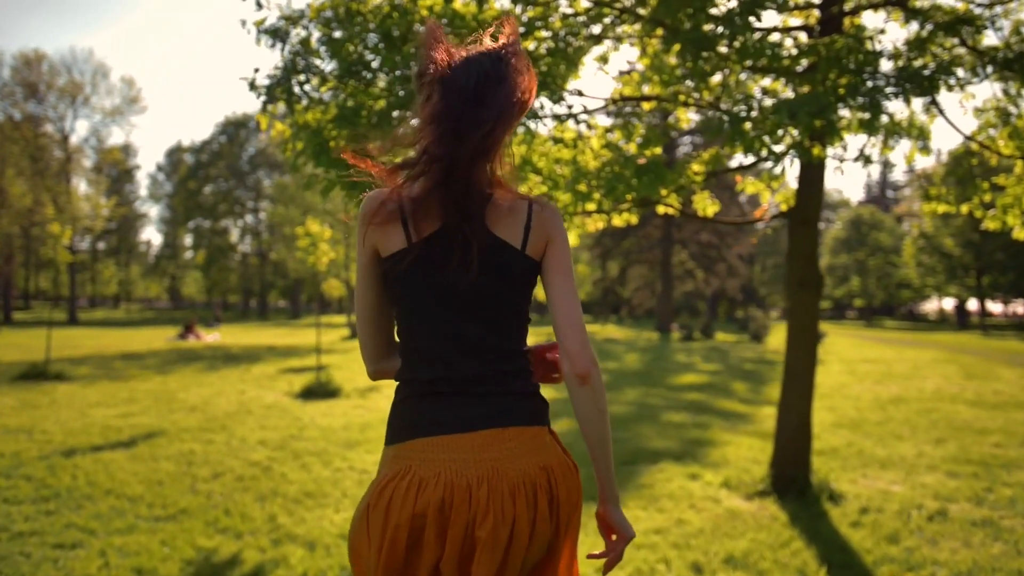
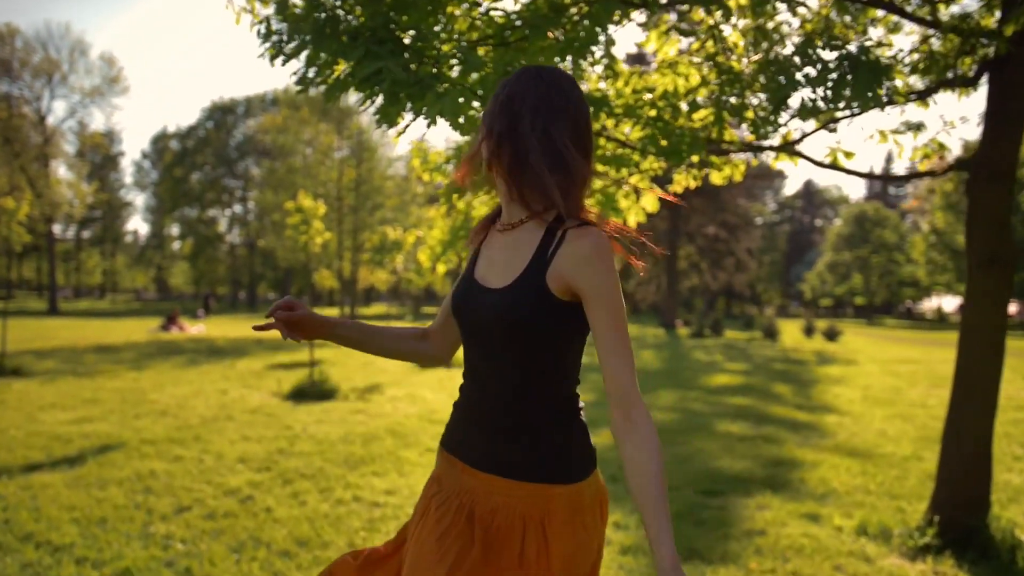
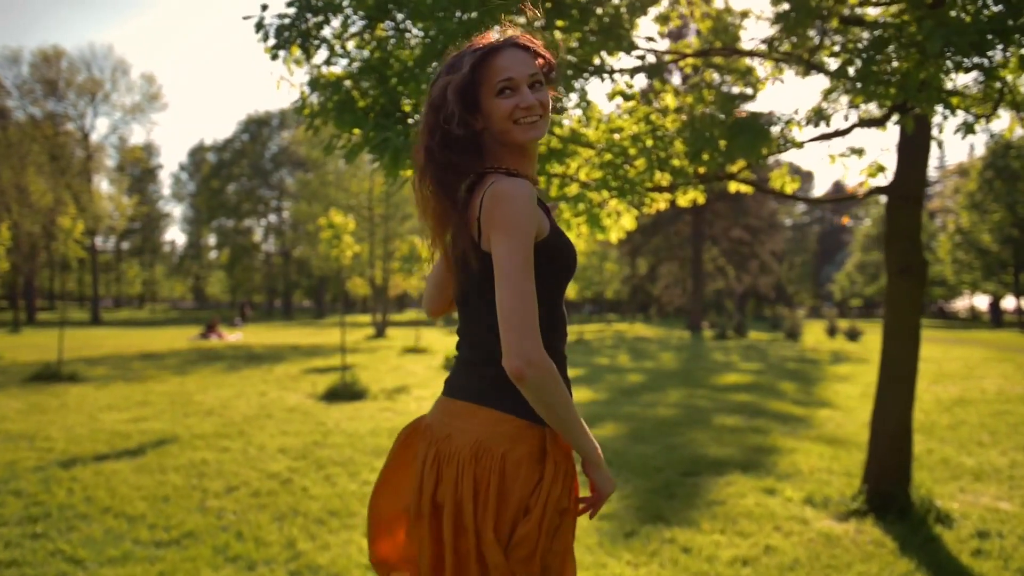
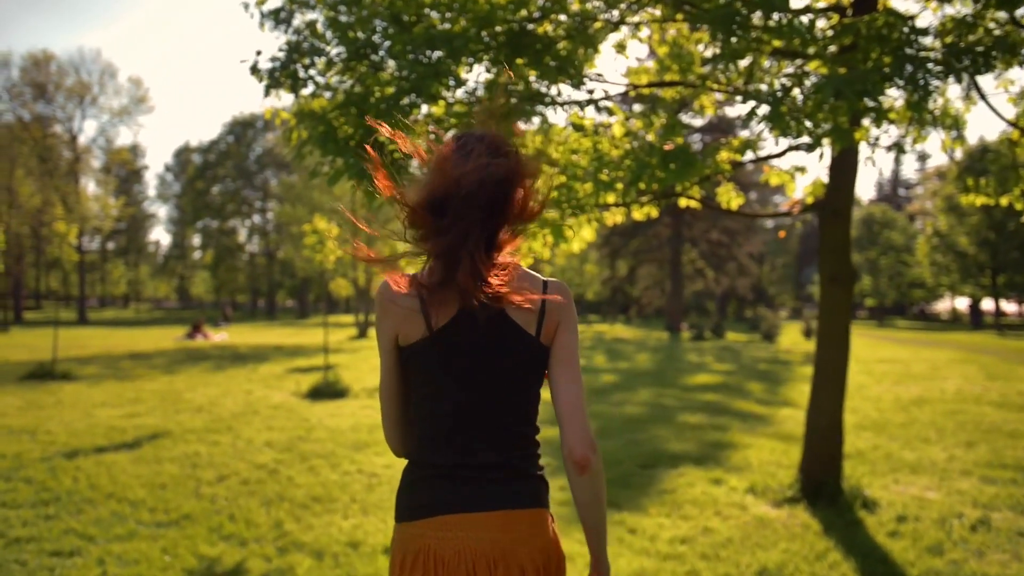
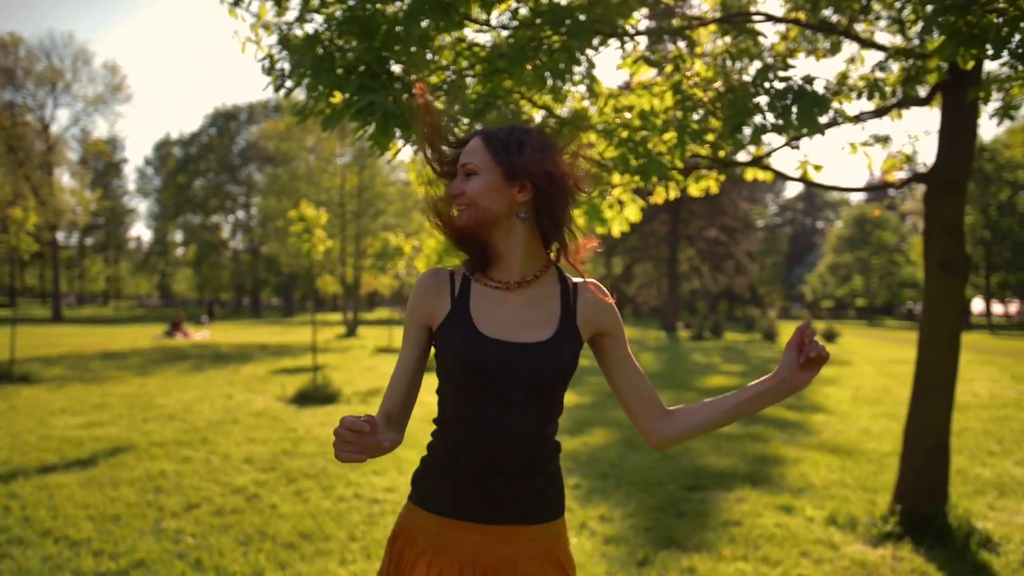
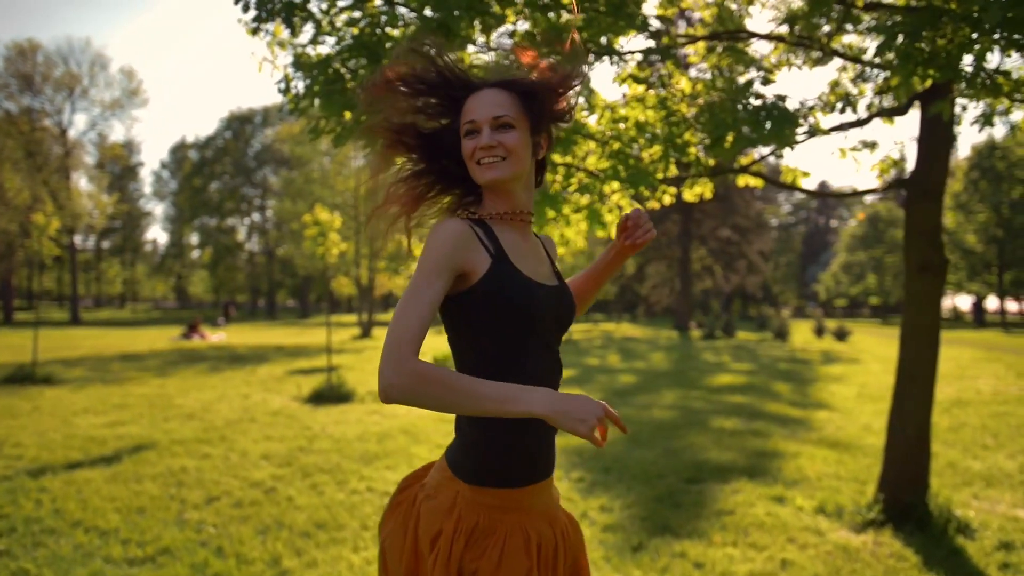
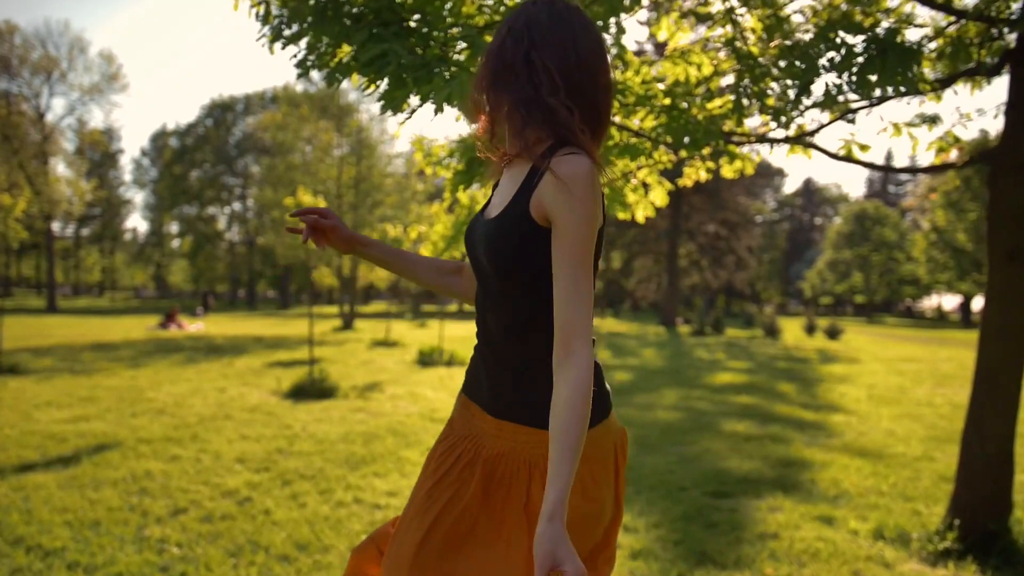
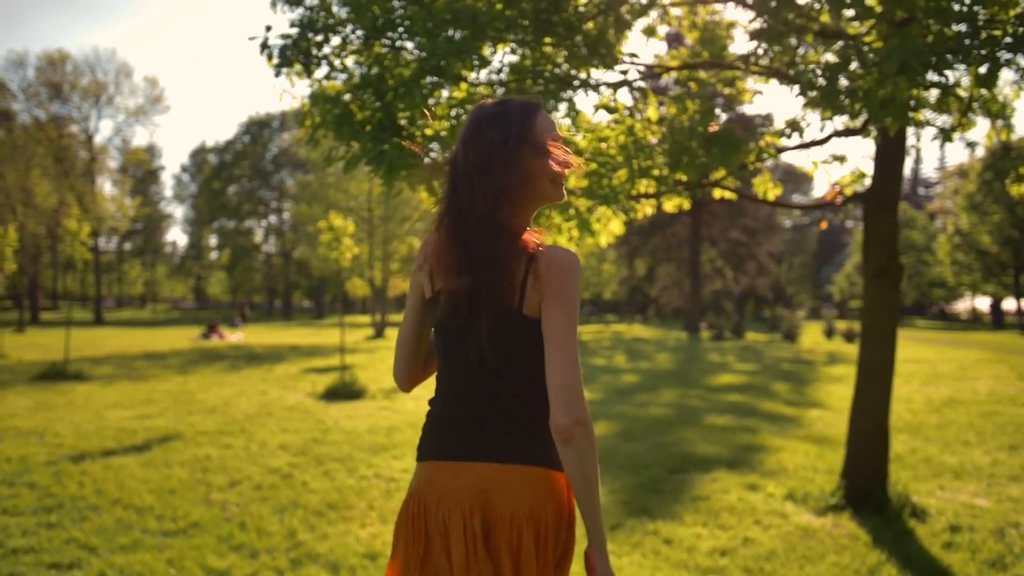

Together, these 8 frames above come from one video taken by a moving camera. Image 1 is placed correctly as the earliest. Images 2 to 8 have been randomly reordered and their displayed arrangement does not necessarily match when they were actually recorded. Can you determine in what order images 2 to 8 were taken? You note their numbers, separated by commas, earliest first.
4, 8, 3, 6, 5, 2, 7
